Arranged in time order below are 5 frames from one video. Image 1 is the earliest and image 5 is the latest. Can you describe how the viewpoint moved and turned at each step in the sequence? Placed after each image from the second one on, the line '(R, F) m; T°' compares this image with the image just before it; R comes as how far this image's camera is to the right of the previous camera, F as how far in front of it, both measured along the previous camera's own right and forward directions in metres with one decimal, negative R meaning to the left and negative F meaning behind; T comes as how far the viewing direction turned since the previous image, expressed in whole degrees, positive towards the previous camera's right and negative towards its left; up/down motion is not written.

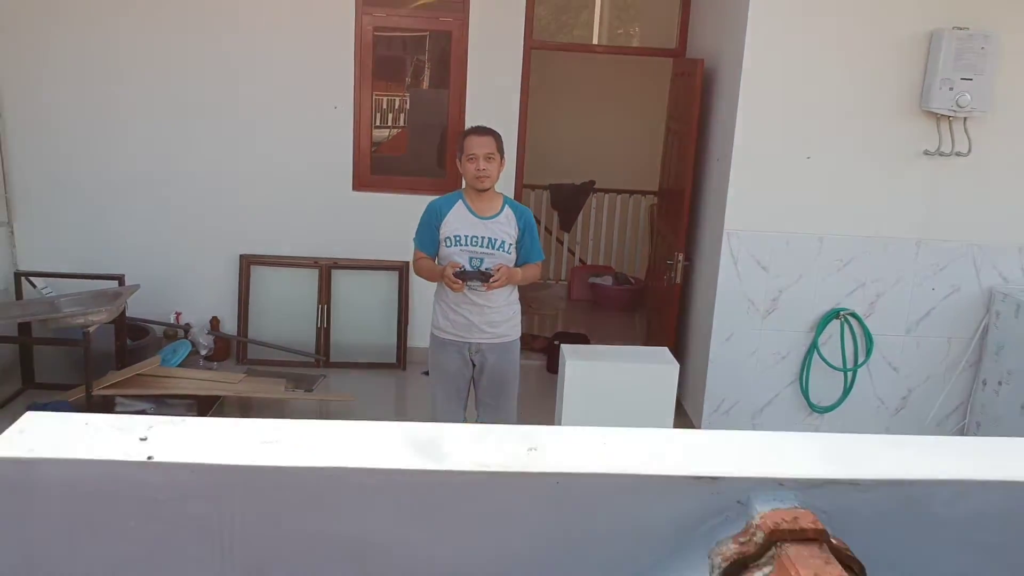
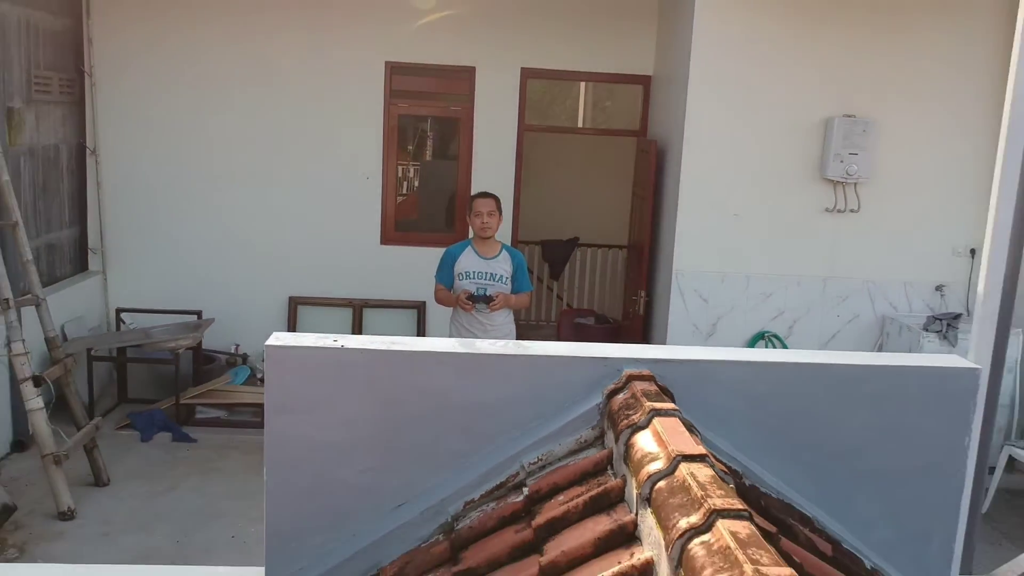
(0.0, -1.1) m; 0°
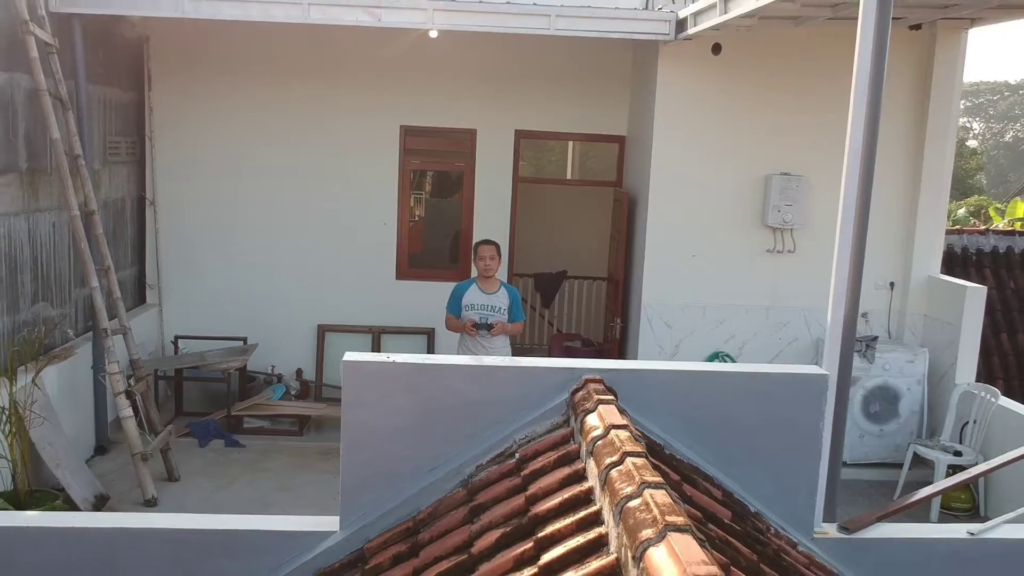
(0.0, -1.0) m; 0°
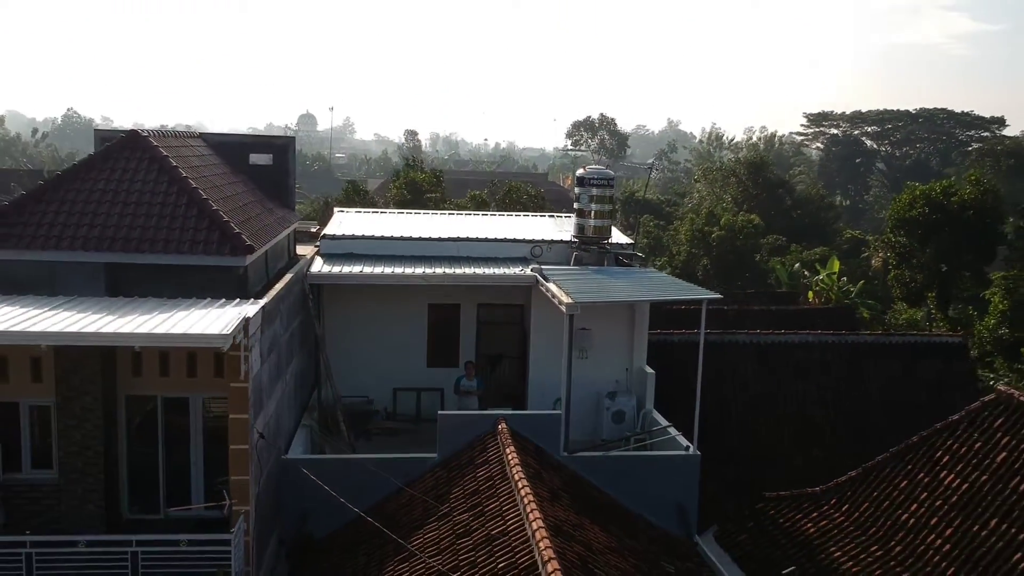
(-0.1, -8.9) m; +3°
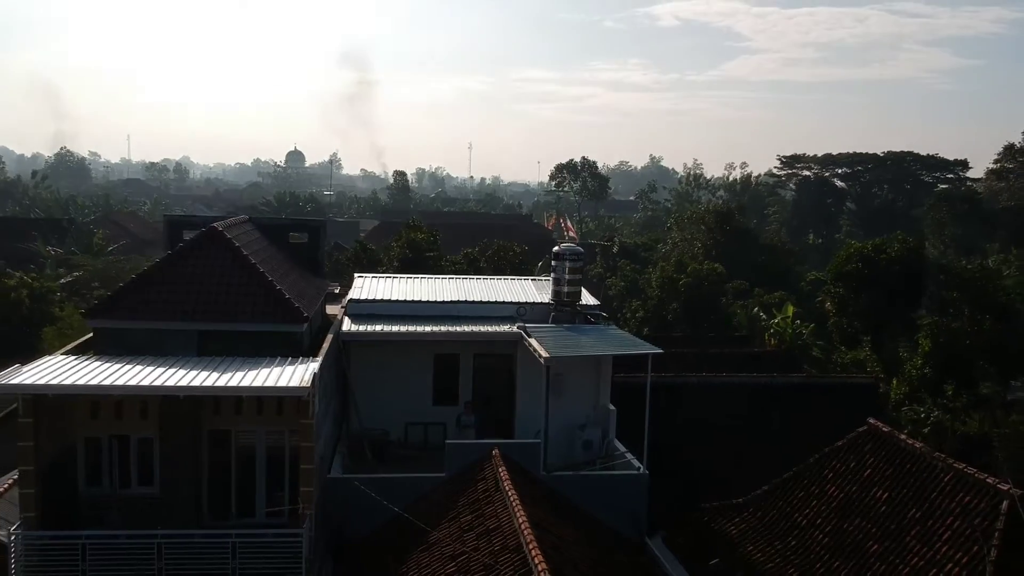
(-0.1, -3.7) m; +1°
